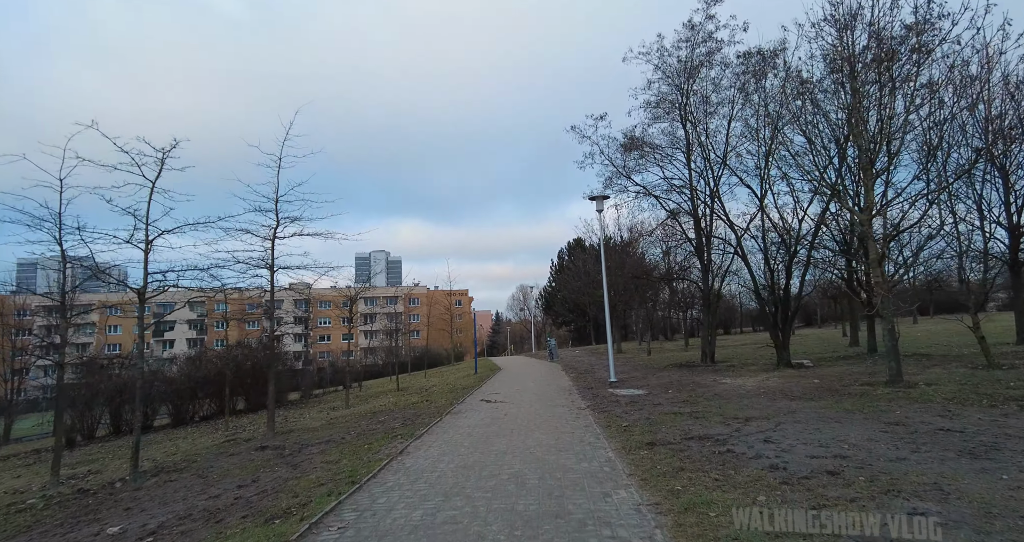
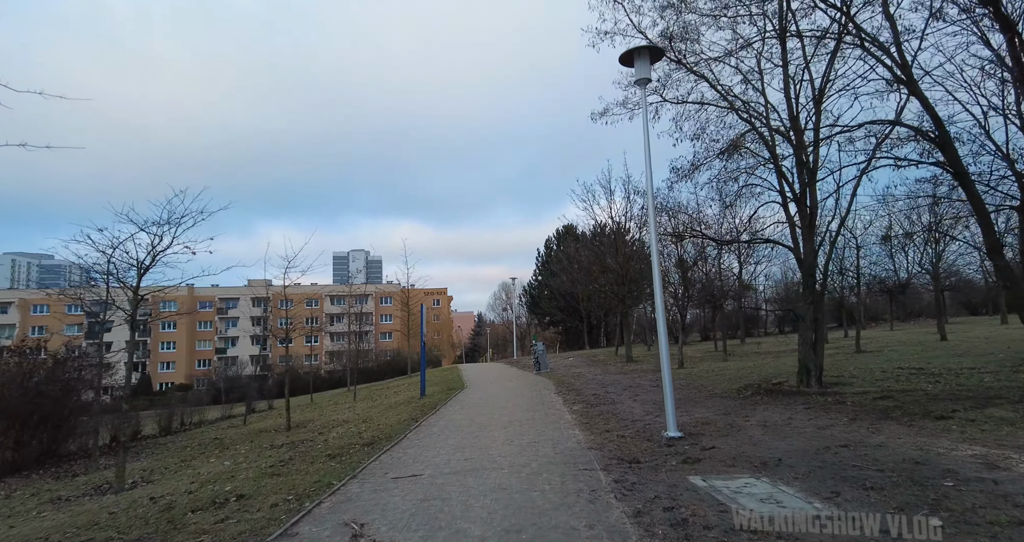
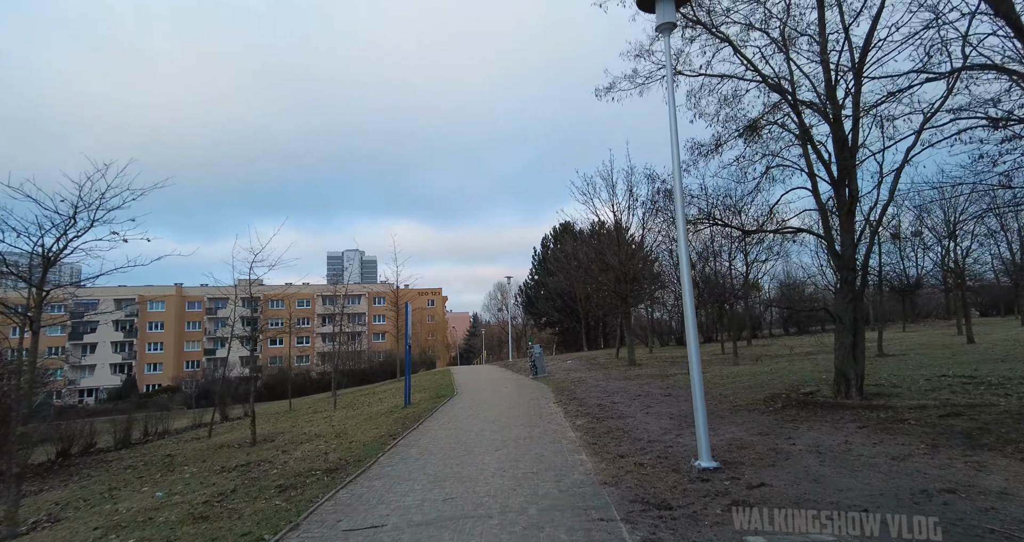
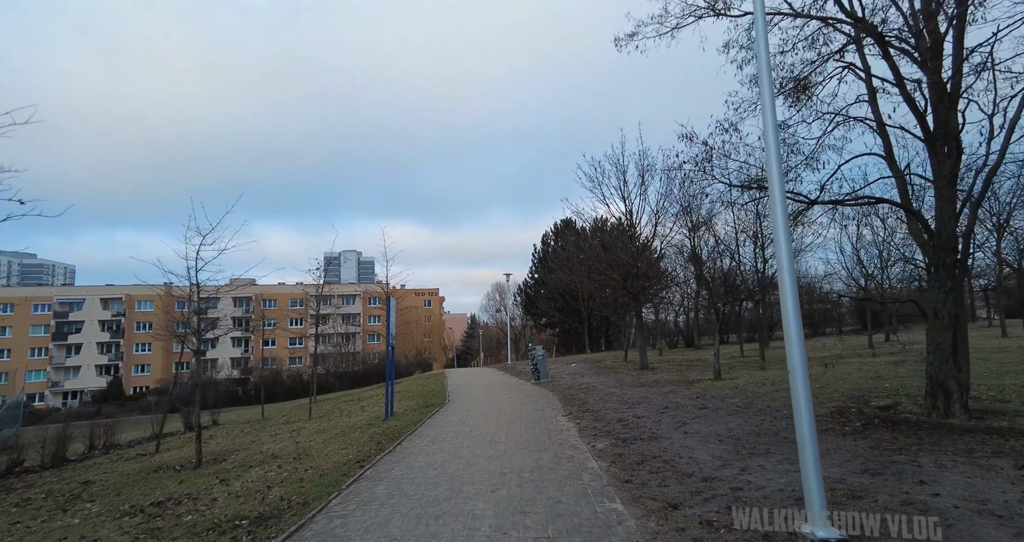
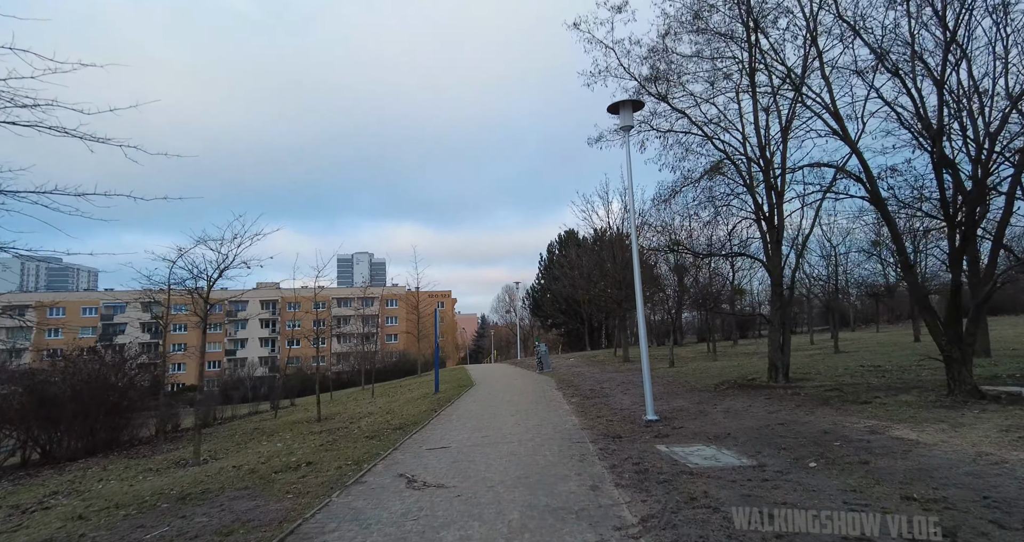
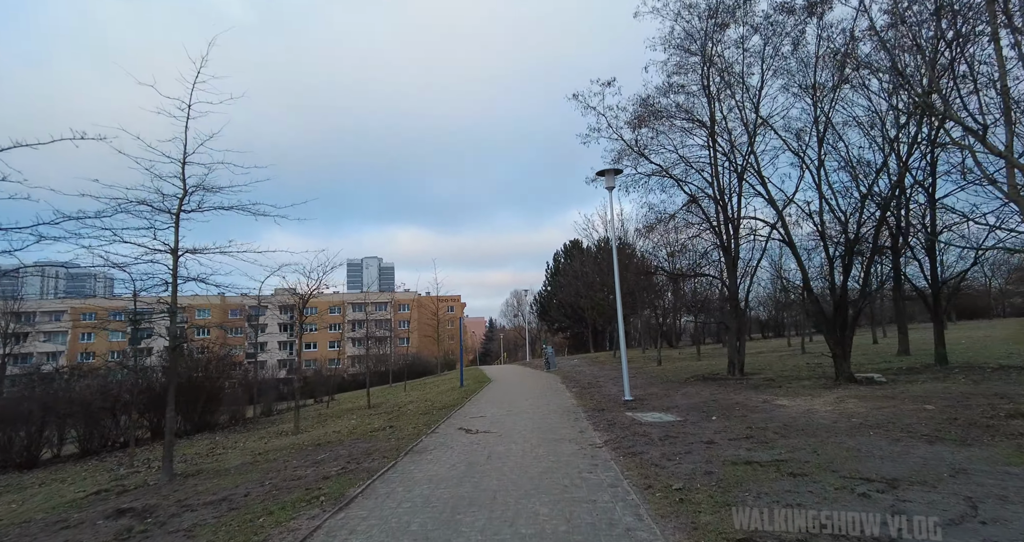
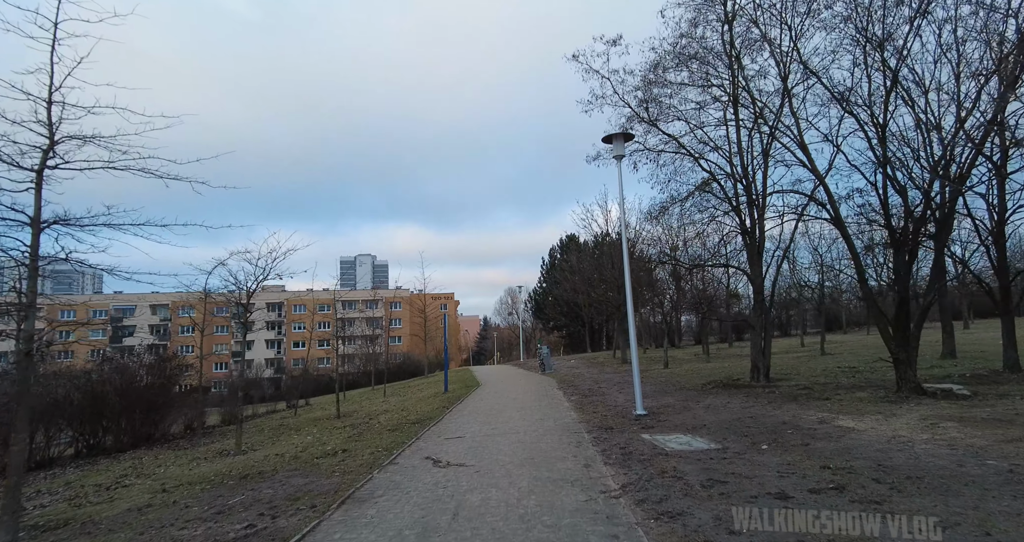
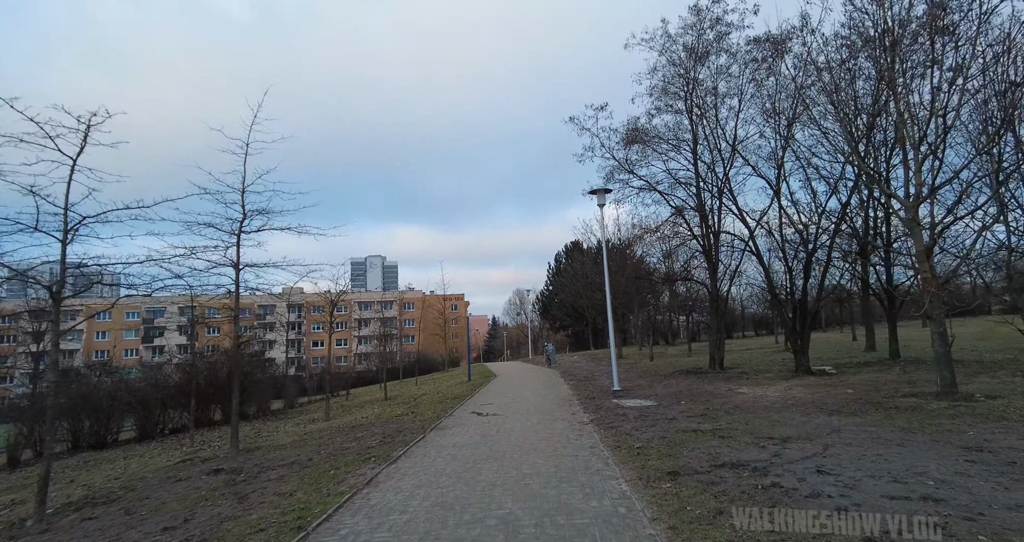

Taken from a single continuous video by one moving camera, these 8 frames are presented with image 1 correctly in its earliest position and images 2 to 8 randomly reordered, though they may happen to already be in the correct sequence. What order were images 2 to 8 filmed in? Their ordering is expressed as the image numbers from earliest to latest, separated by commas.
8, 6, 7, 5, 2, 3, 4
